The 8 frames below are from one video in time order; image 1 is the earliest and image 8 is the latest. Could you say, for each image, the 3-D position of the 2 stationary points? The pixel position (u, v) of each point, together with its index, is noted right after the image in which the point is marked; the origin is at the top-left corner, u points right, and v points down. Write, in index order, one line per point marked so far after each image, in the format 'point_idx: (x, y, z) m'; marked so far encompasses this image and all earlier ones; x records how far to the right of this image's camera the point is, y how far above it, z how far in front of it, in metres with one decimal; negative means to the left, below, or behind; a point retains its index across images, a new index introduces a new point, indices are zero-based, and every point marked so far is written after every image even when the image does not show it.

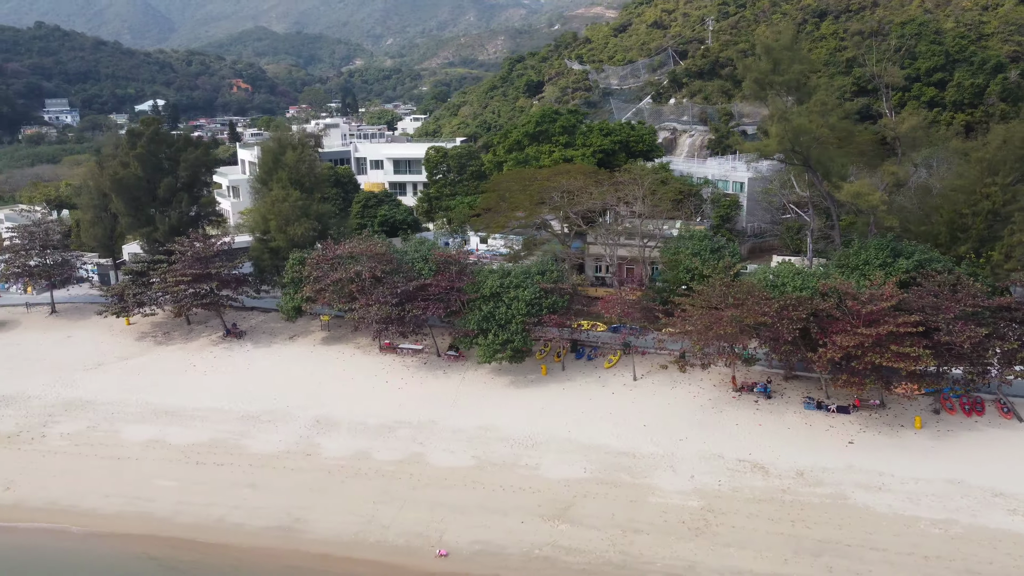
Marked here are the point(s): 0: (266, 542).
0: (-7.7, -8.0, +18.6) m
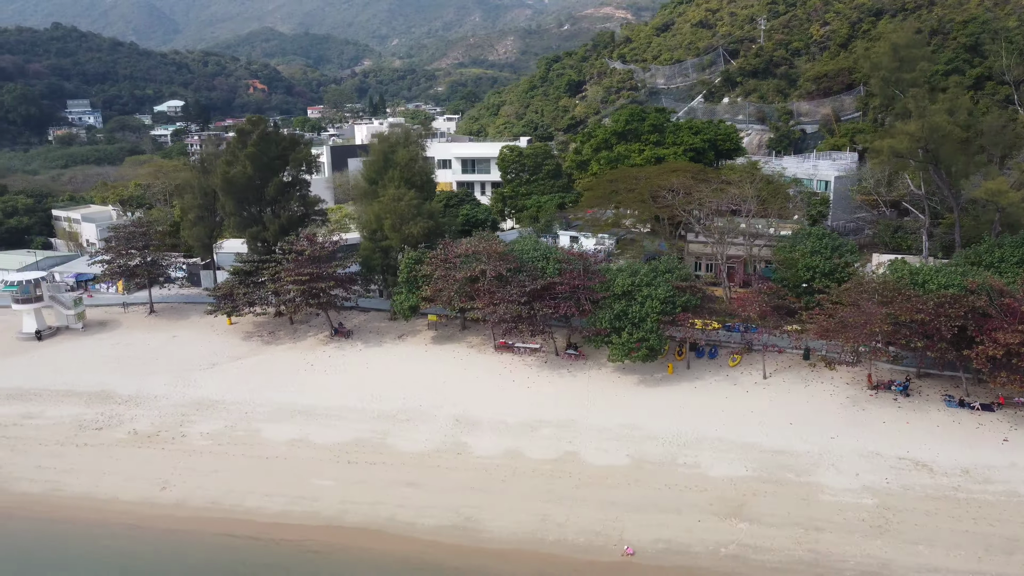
0: (-2.1, -7.9, +18.5) m
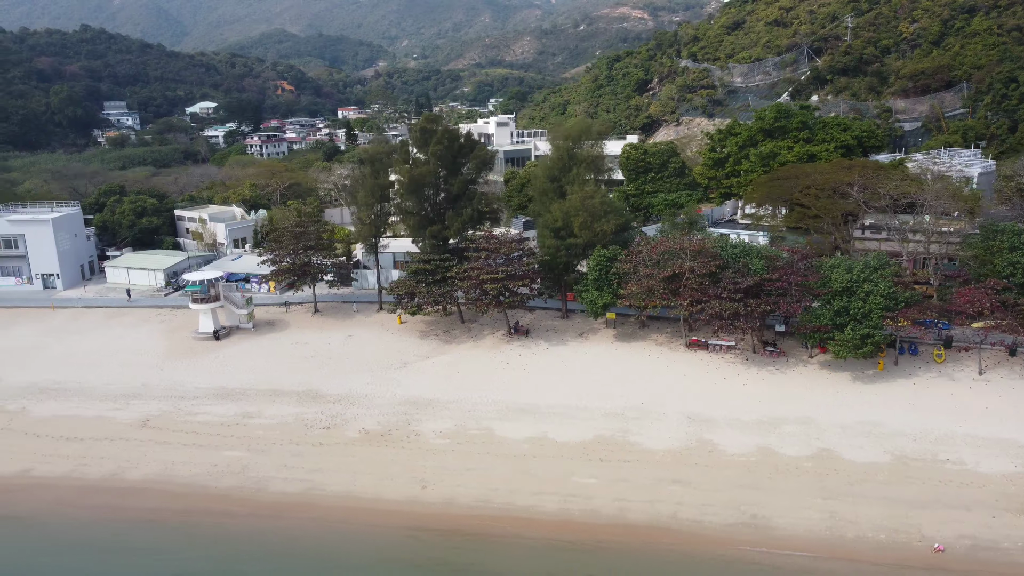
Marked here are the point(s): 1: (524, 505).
0: (+7.1, -7.8, +18.4) m
1: (+0.4, -7.3, +19.9) m
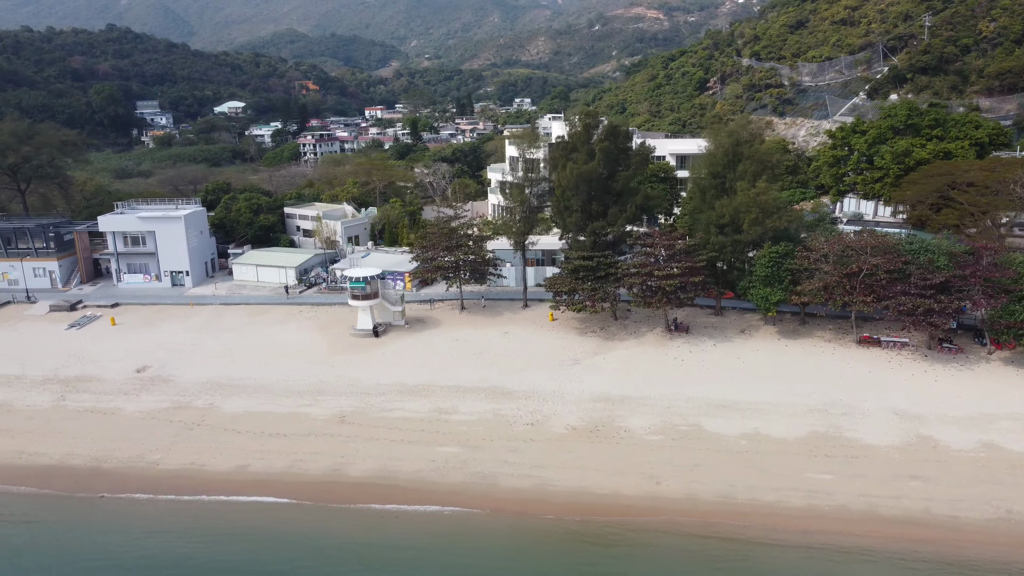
0: (+15.3, -7.6, +18.3) m
1: (+8.6, -7.1, +19.8) m
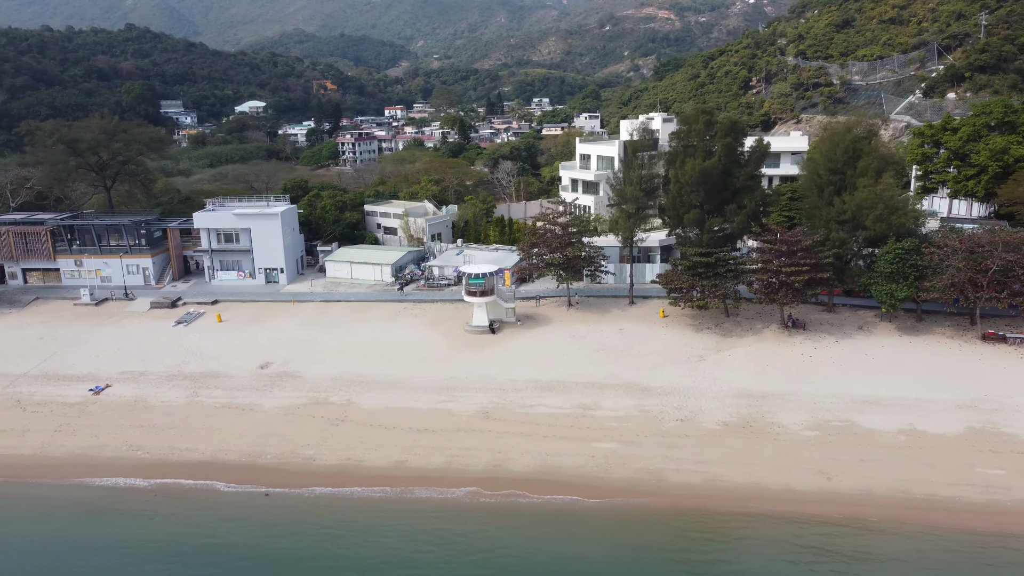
0: (+21.2, -7.4, +18.3) m
1: (+14.6, -6.9, +19.8) m
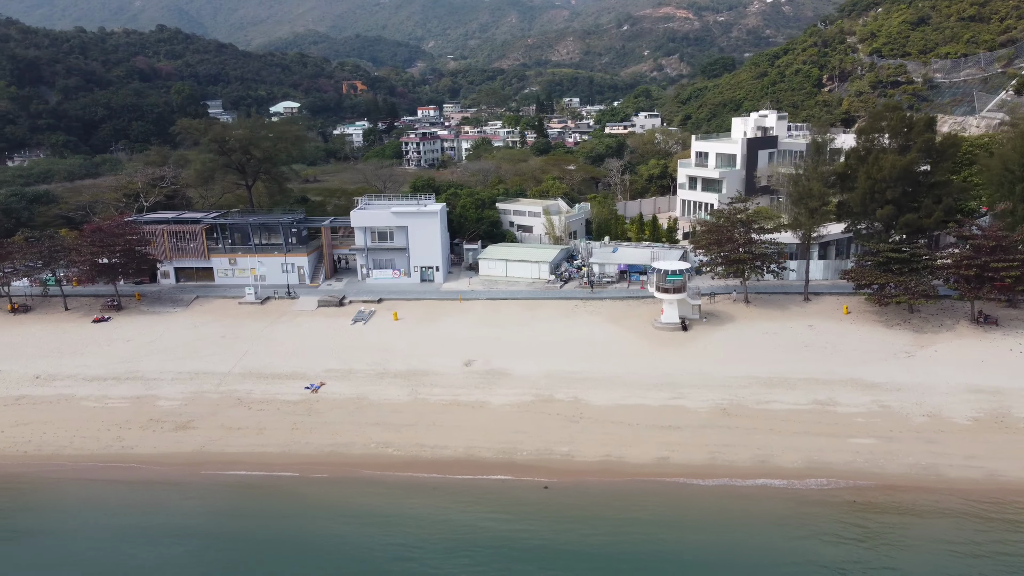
0: (+31.0, -7.2, +18.2) m
1: (+24.3, -6.7, +19.7) m
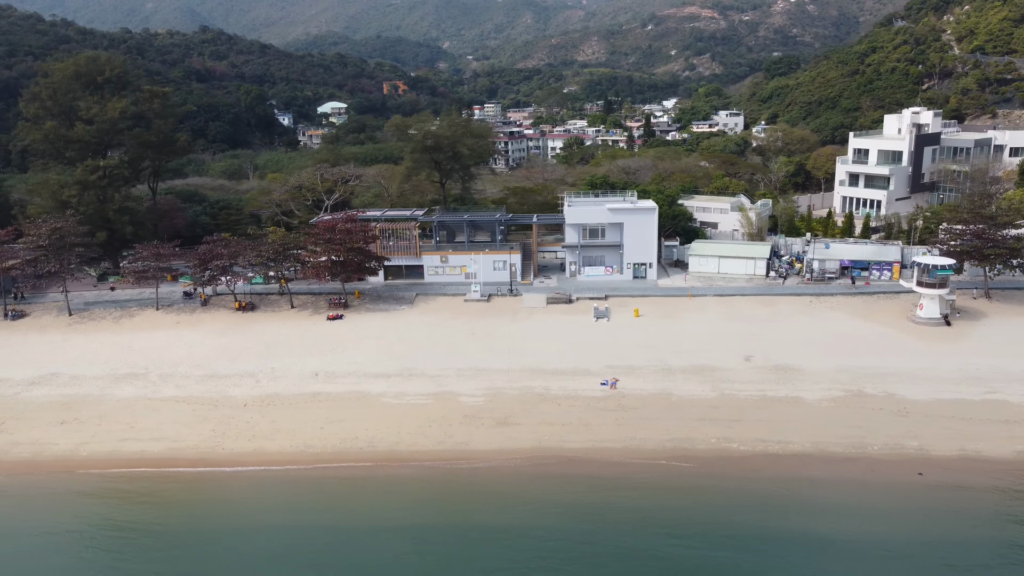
0: (+44.4, -6.8, +18.2) m
1: (+37.7, -6.4, +19.7) m
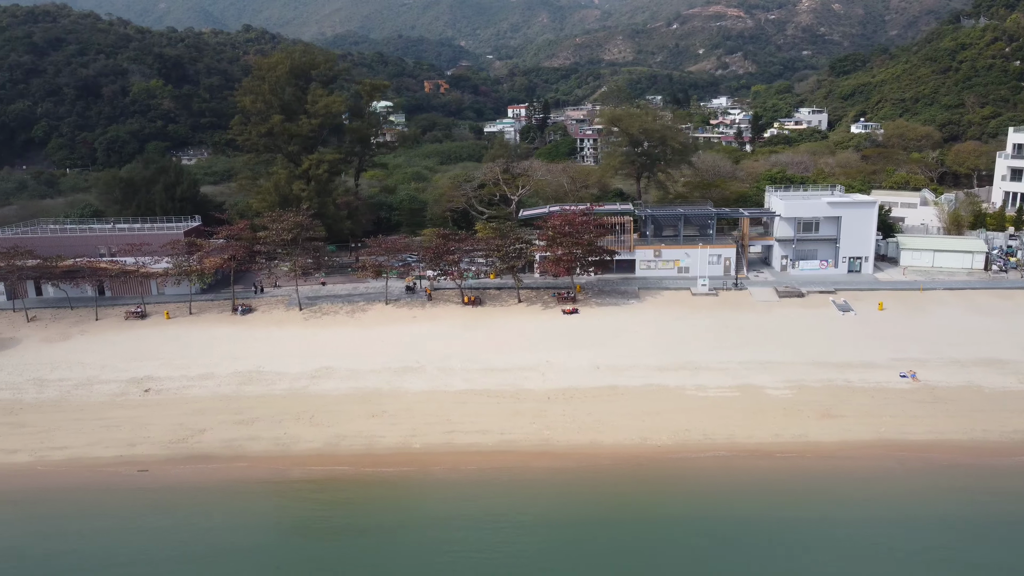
0: (+57.8, -6.4, +18.2) m
1: (+51.1, -6.0, +19.6) m
